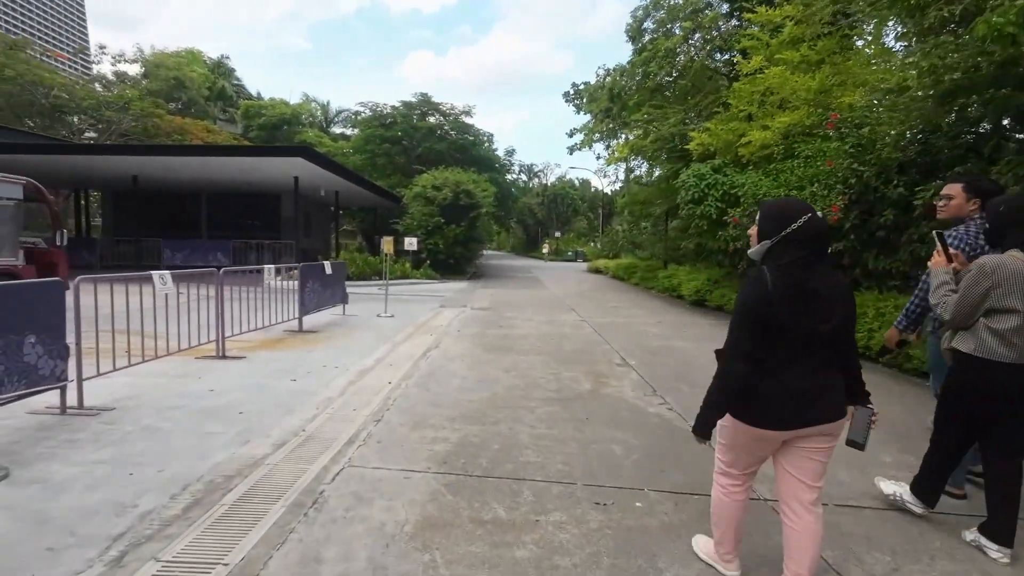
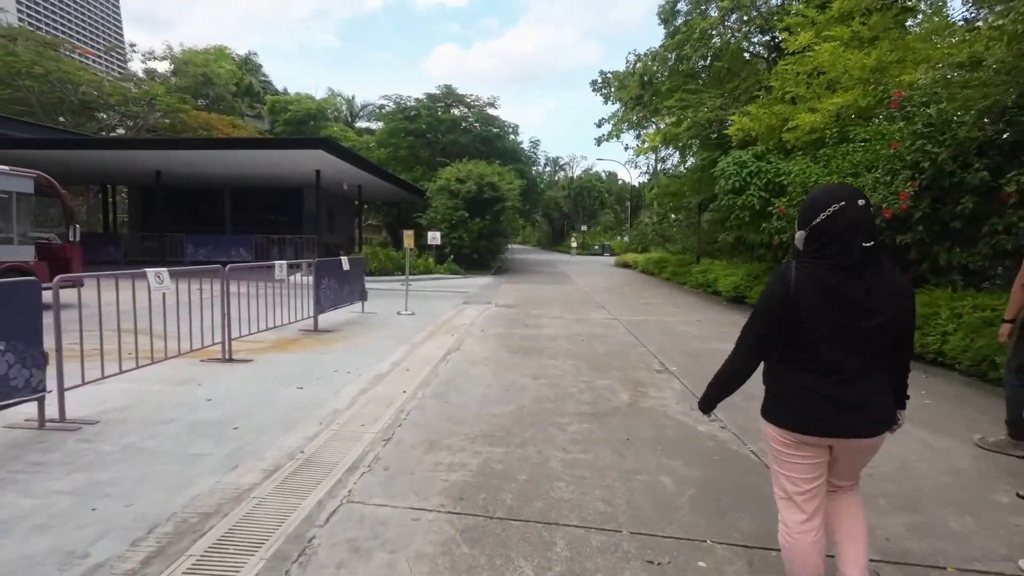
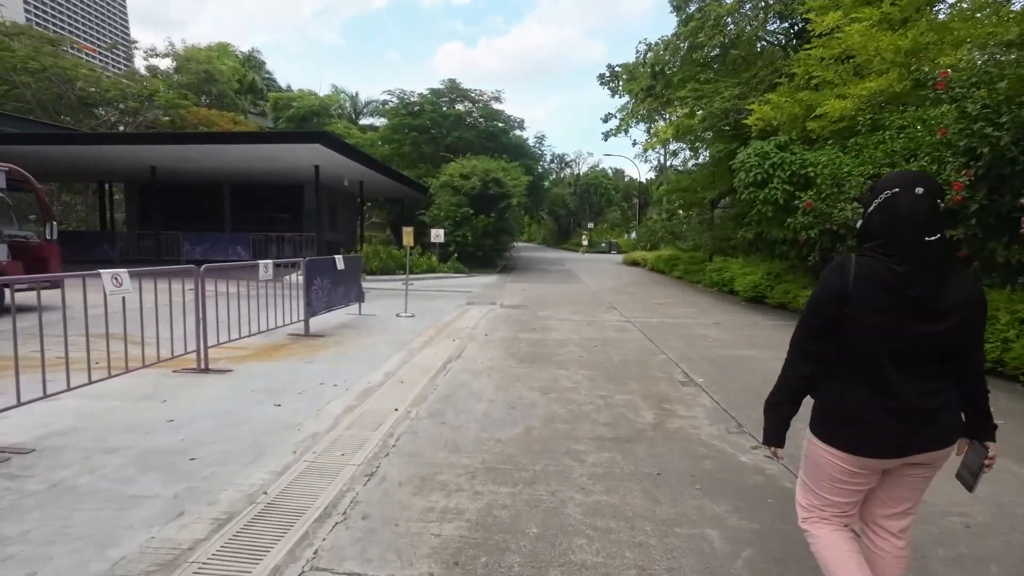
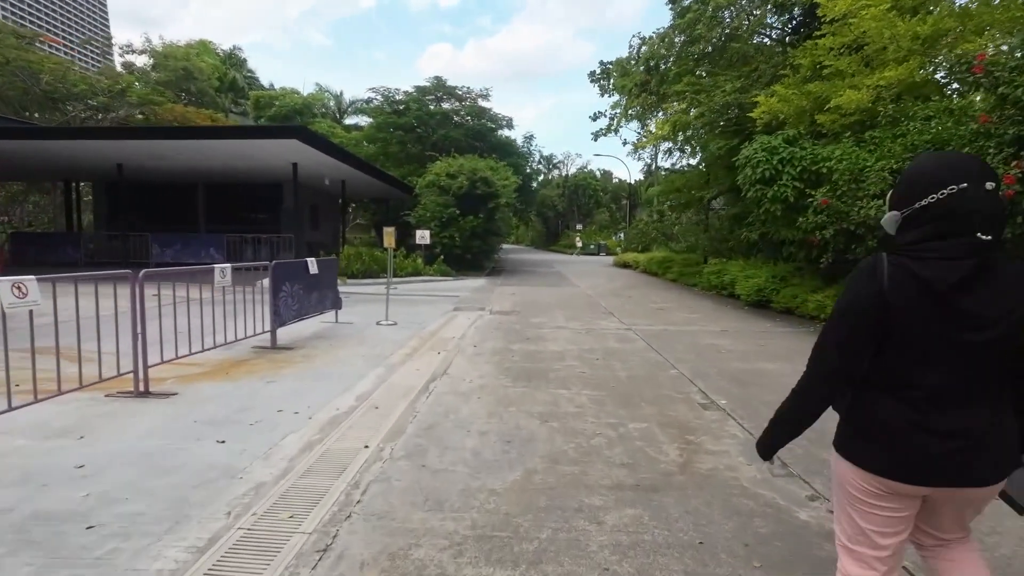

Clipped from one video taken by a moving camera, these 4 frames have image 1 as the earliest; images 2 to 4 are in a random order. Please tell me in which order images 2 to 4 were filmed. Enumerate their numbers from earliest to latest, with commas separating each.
2, 3, 4
